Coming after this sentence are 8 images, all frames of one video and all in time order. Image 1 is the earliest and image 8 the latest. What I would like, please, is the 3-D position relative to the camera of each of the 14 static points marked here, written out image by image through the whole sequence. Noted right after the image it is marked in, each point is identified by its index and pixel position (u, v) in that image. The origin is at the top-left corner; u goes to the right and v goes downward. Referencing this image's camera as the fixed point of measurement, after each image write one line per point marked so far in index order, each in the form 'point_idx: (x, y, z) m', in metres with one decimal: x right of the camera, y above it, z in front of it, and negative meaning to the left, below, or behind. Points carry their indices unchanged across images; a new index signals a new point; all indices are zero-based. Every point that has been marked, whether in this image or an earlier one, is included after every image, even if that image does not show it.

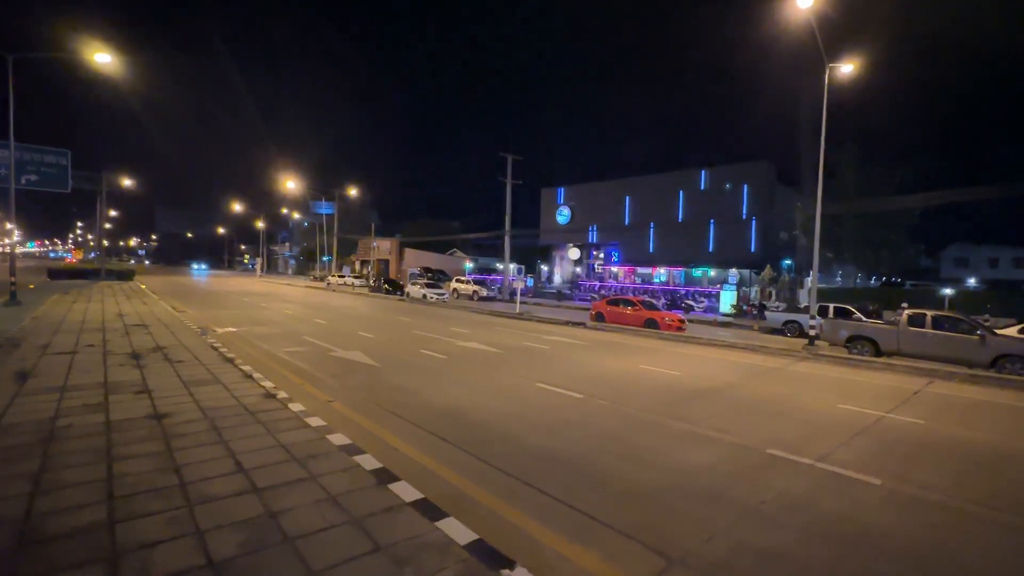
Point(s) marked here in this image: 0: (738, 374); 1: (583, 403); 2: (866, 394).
0: (+7.0, -2.6, +14.6) m
1: (+1.6, -2.5, +10.4) m
2: (+9.3, -2.8, +12.4) m
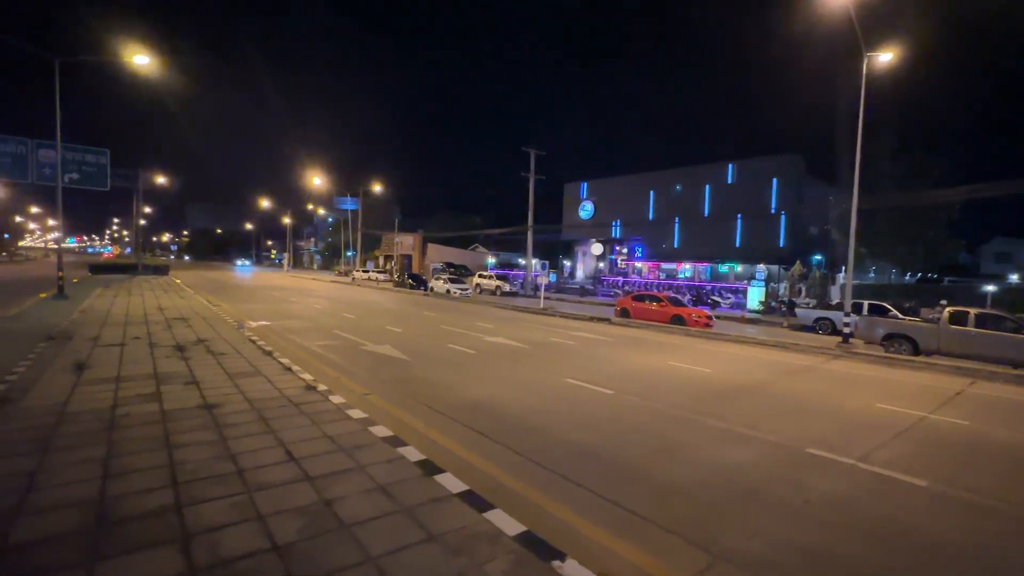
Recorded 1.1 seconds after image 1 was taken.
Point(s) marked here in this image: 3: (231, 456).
0: (+7.9, -2.5, +14.4) m
1: (+2.2, -2.4, +10.4) m
2: (+10.0, -2.7, +12.1) m
3: (-3.4, -2.0, +5.7) m
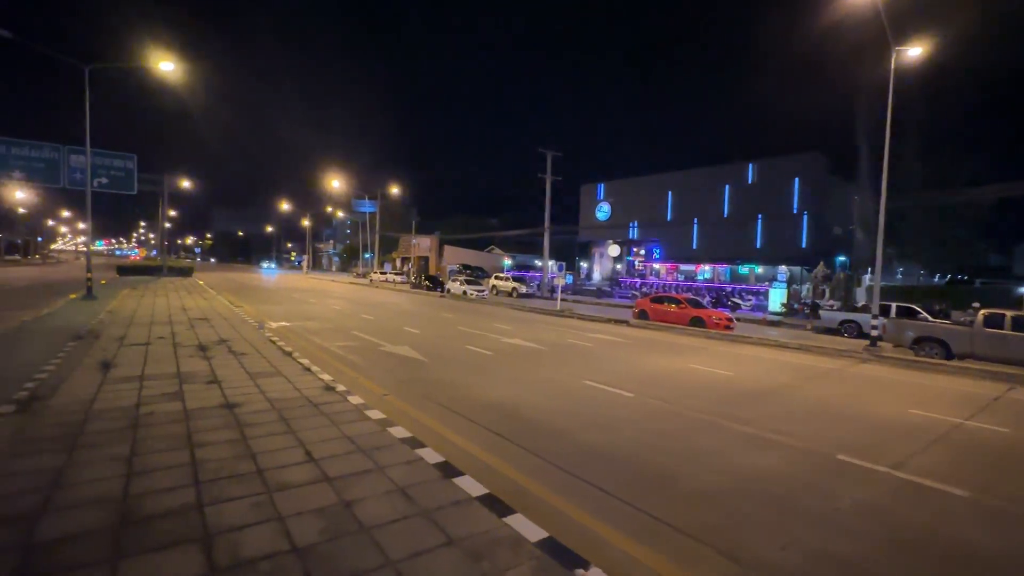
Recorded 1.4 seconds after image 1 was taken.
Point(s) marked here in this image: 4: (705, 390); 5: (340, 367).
0: (+8.4, -2.6, +14.0) m
1: (+2.6, -2.4, +10.2) m
2: (+10.5, -2.8, +11.7) m
3: (-3.2, -2.0, +5.7) m
4: (+4.7, -2.5, +11.5) m
5: (-4.4, -2.0, +12.1) m
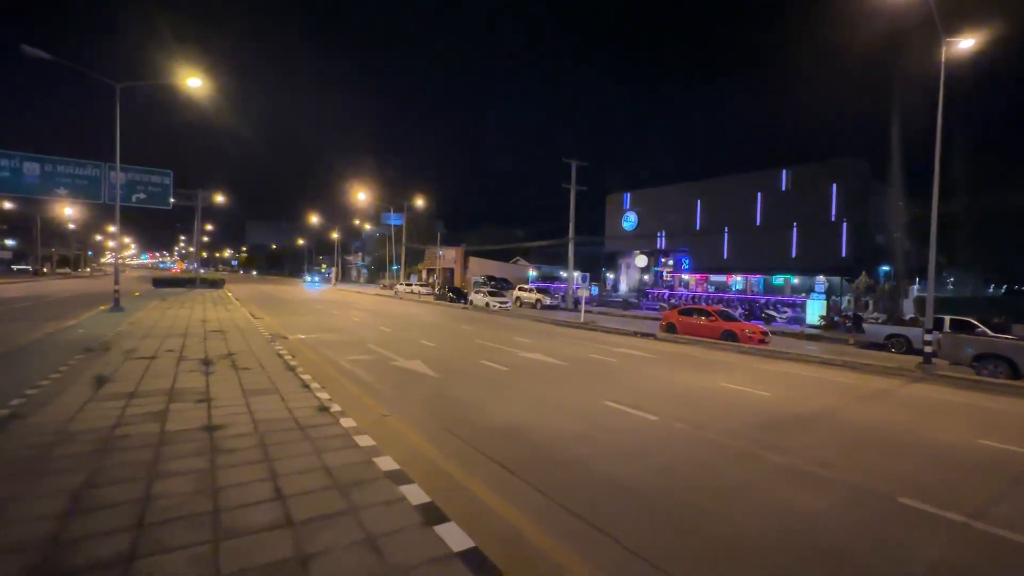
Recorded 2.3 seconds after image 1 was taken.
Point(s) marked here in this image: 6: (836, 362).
0: (+8.8, -2.9, +12.7) m
1: (+2.8, -2.7, +9.2) m
2: (+10.8, -3.0, +10.2) m
3: (-3.2, -2.2, +5.1) m
4: (+5.0, -2.7, +10.4) m
5: (-4.1, -2.3, +11.5) m
6: (+12.8, -2.9, +18.7) m
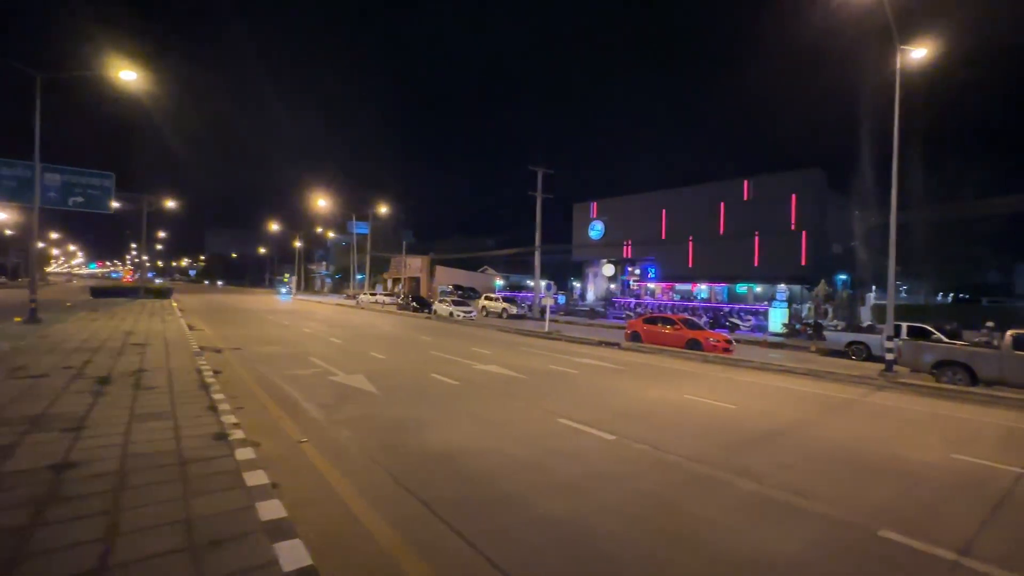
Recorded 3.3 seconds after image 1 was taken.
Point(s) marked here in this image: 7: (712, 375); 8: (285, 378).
0: (+7.6, -3.1, +12.1) m
1: (+1.8, -2.8, +8.3) m
2: (+9.7, -3.1, +9.8) m
3: (-4.0, -2.2, +3.8) m
4: (+3.8, -2.9, +9.6) m
5: (-5.3, -2.5, +10.1) m
6: (+11.1, -3.2, +18.3) m
7: (+7.2, -3.1, +17.1) m
8: (-6.2, -2.5, +12.9) m
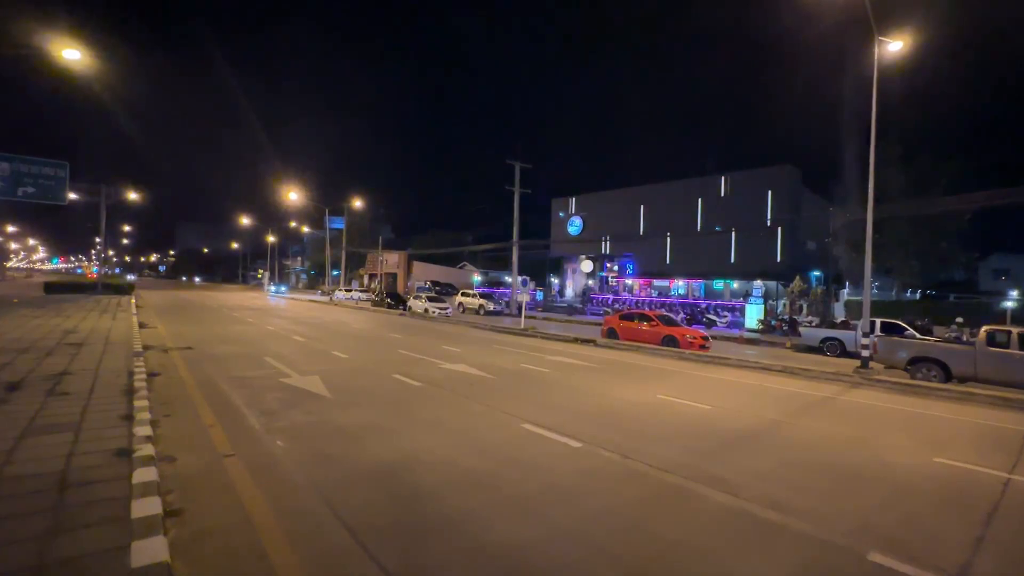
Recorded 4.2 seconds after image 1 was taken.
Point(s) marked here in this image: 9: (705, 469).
0: (+6.7, -2.9, +11.7) m
1: (+1.1, -2.7, +7.6) m
2: (+8.9, -3.0, +9.4) m
3: (-4.5, -2.1, +2.9) m
4: (+3.1, -2.8, +9.0) m
5: (-6.0, -2.3, +9.2) m
6: (+10.0, -3.0, +18.0) m
7: (+6.2, -3.0, +16.6) m
8: (-7.1, -2.3, +11.9) m
9: (+2.9, -2.7, +7.2) m
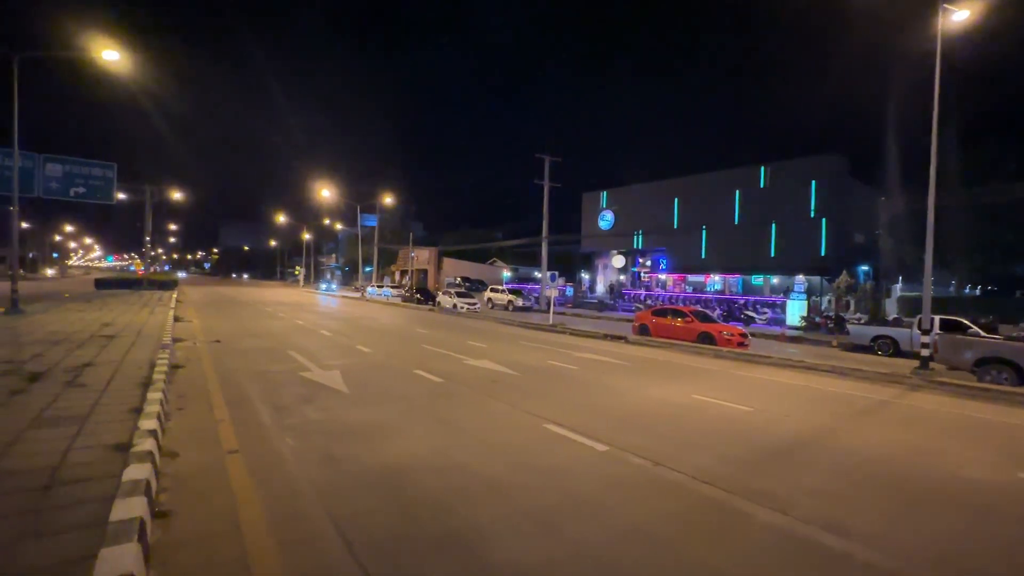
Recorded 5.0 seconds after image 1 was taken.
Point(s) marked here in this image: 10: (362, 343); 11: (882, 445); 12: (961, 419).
0: (+7.2, -2.7, +10.6) m
1: (+1.4, -2.5, +6.9) m
2: (+9.3, -2.8, +8.2) m
3: (-4.5, -2.0, +2.6) m
4: (+3.5, -2.6, +8.2) m
5: (-5.6, -2.2, +8.9) m
6: (+11.0, -2.8, +16.7) m
7: (+7.0, -2.7, +15.6) m
8: (-6.5, -2.1, +11.8) m
9: (+3.2, -2.6, +6.4) m
10: (-5.9, -2.2, +18.9) m
11: (+6.5, -2.7, +8.3) m
12: (+9.8, -2.9, +10.3) m
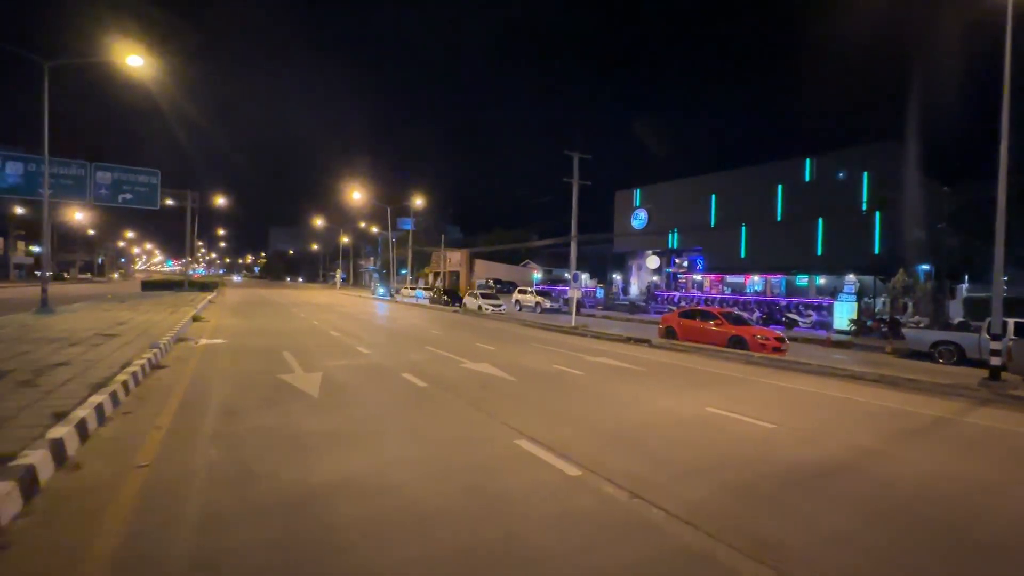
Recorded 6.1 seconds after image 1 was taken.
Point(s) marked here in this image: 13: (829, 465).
0: (+6.9, -2.7, +8.9) m
1: (+0.8, -2.4, +5.7) m
2: (+8.7, -2.7, +6.4) m
3: (-5.5, -1.9, +1.9) m
4: (+2.9, -2.5, +6.8) m
5: (-6.0, -2.1, +8.3) m
6: (+11.1, -2.7, +14.7) m
7: (+7.1, -2.7, +13.9) m
8: (-6.7, -2.1, +11.2) m
9: (+2.5, -2.5, +5.0) m
10: (-5.5, -2.2, +18.2) m
11: (+6.0, -2.6, +6.6) m
12: (+9.5, -2.8, +8.4) m
13: (+4.7, -2.6, +6.9) m
